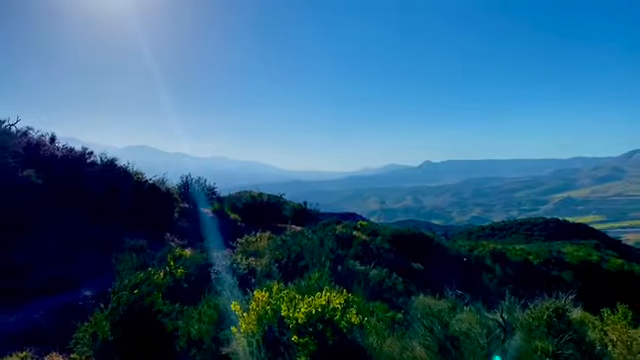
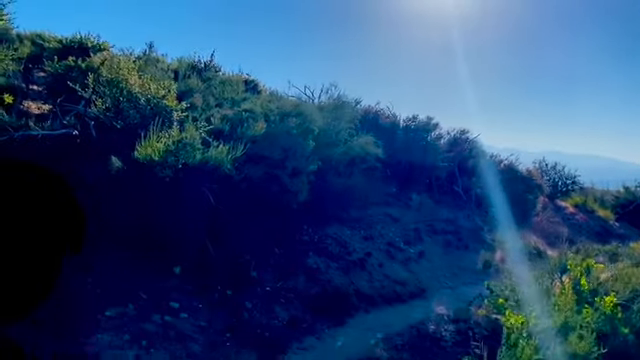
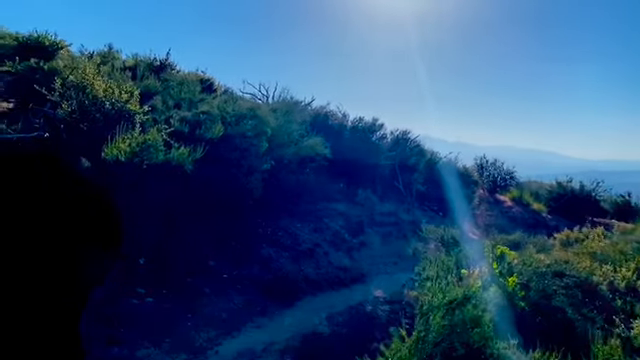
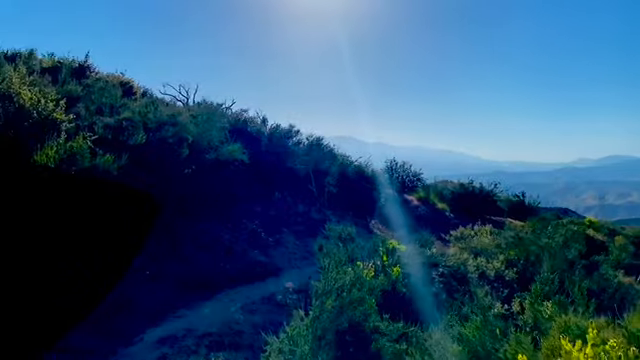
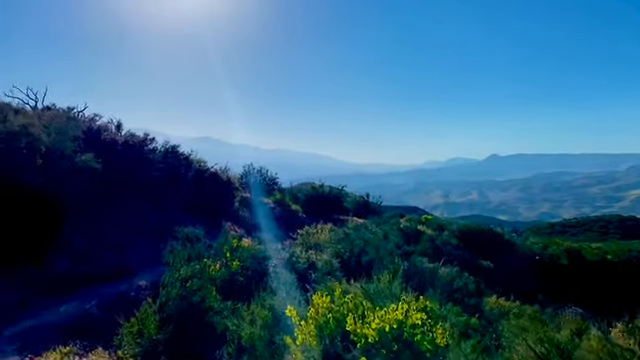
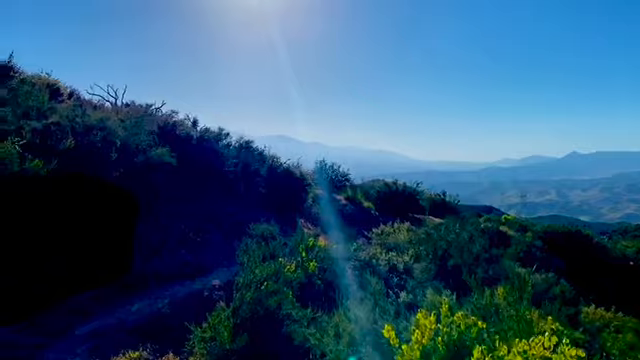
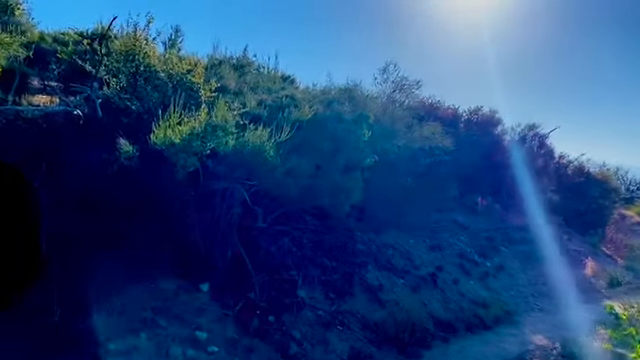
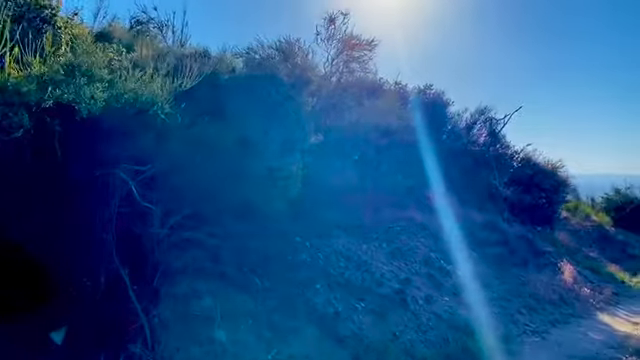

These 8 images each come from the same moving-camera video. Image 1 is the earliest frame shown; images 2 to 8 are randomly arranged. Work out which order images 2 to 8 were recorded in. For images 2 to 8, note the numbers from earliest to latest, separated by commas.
5, 6, 4, 3, 2, 7, 8
